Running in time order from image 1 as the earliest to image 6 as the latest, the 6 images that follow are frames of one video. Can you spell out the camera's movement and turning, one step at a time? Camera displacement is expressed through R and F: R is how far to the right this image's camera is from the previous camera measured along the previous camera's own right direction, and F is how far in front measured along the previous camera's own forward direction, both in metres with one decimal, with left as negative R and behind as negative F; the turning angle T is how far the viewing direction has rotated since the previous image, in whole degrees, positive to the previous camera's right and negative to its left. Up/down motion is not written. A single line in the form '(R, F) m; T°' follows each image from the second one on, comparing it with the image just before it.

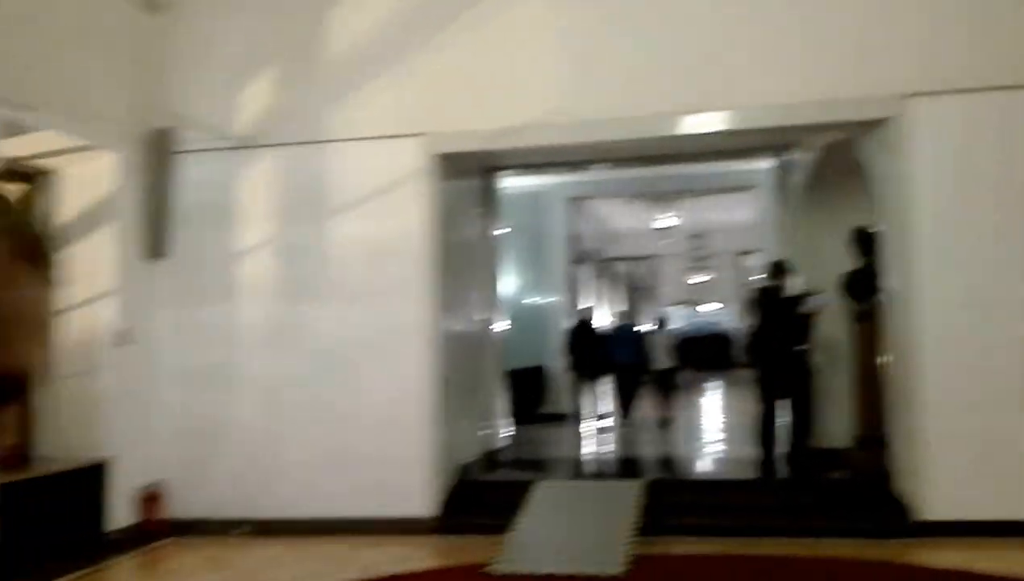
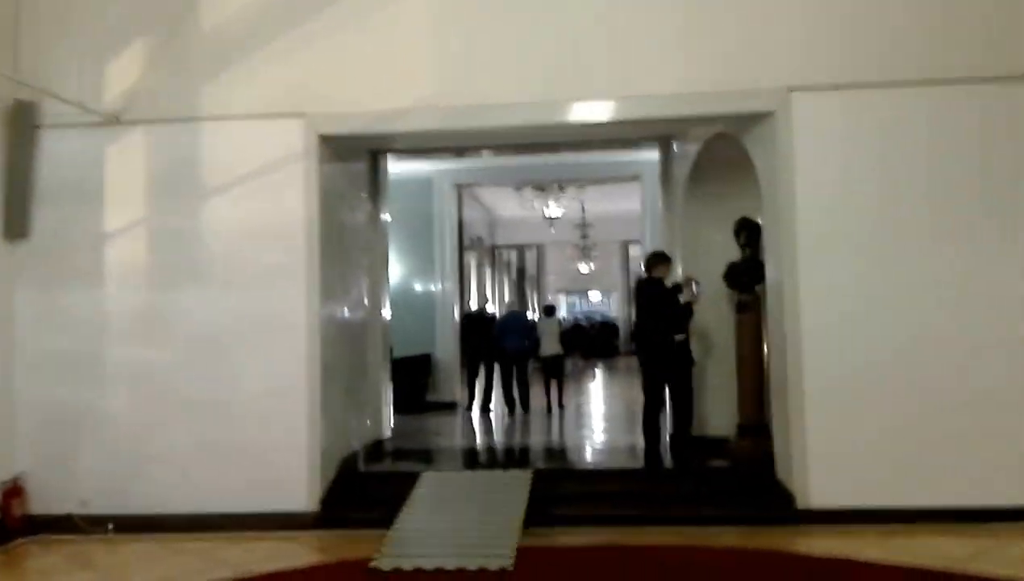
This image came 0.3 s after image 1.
(0.0, +0.1) m; +6°
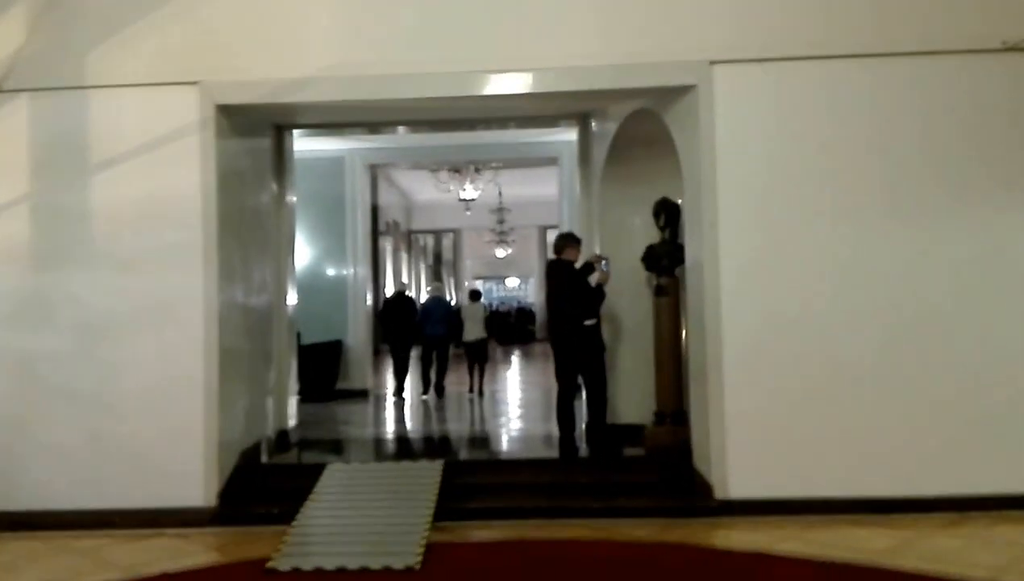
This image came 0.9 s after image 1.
(0.0, +0.3) m; +5°
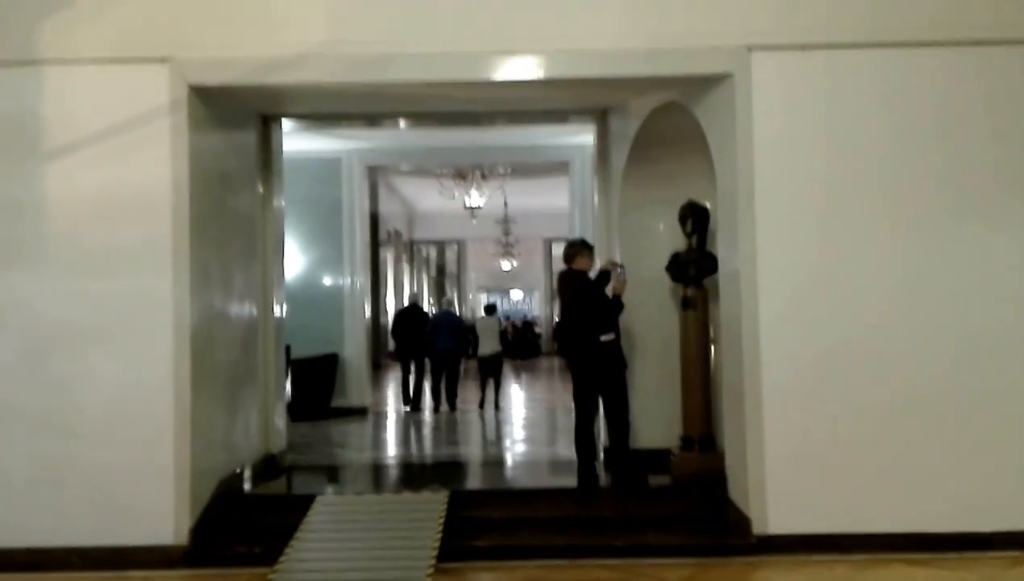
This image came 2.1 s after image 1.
(0.0, +0.6) m; 0°
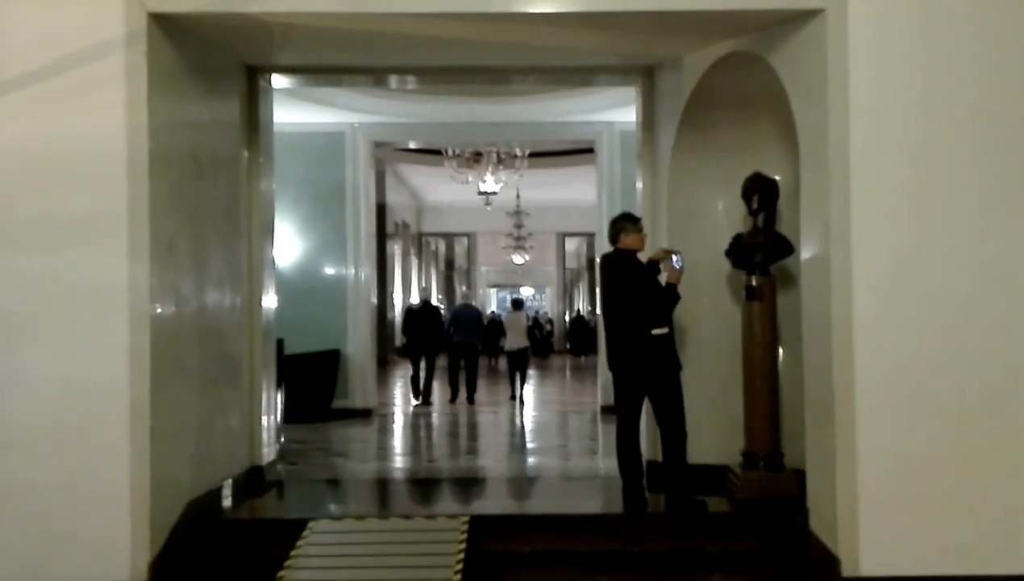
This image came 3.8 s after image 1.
(-0.1, +0.9) m; 0°
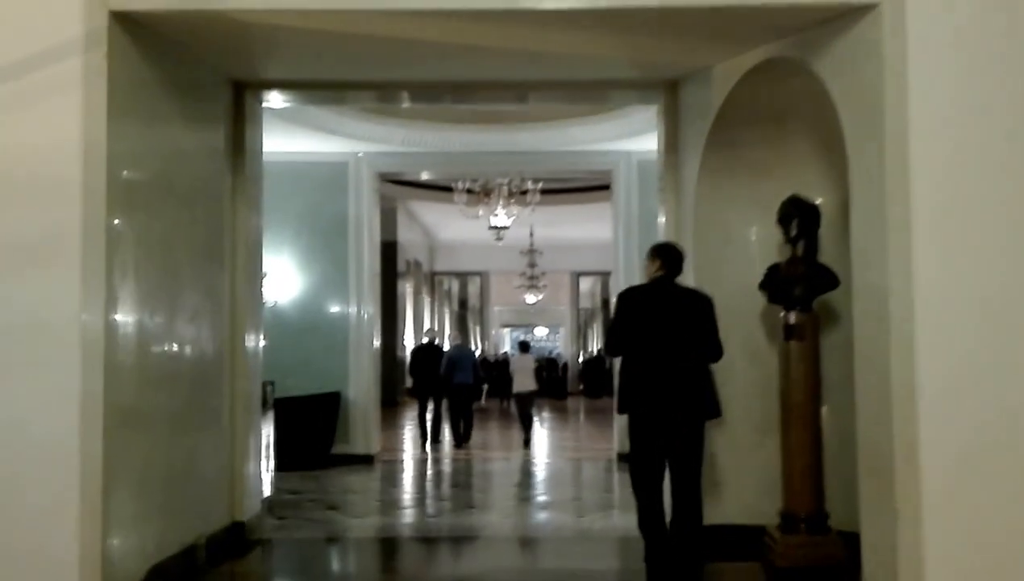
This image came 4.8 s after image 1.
(0.0, +0.5) m; -1°
